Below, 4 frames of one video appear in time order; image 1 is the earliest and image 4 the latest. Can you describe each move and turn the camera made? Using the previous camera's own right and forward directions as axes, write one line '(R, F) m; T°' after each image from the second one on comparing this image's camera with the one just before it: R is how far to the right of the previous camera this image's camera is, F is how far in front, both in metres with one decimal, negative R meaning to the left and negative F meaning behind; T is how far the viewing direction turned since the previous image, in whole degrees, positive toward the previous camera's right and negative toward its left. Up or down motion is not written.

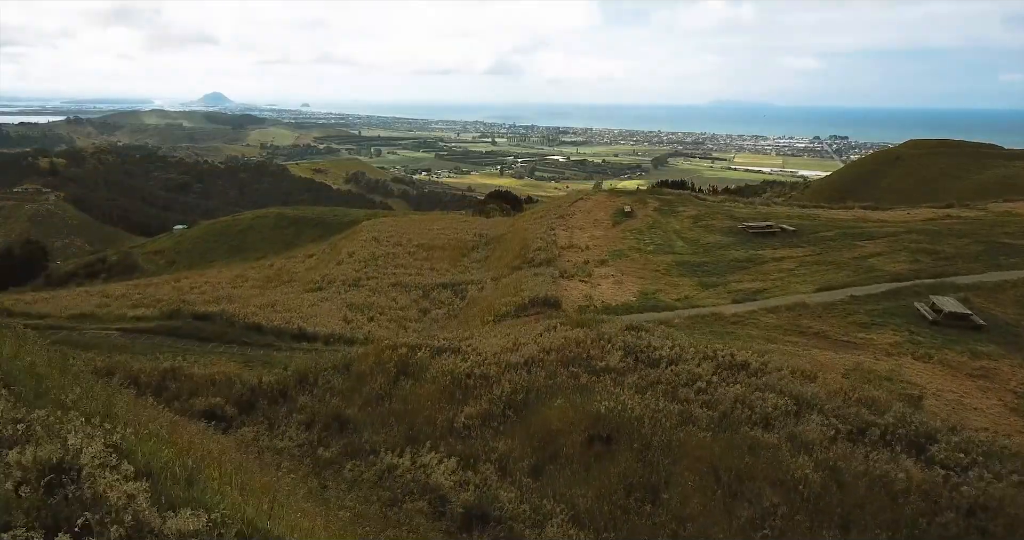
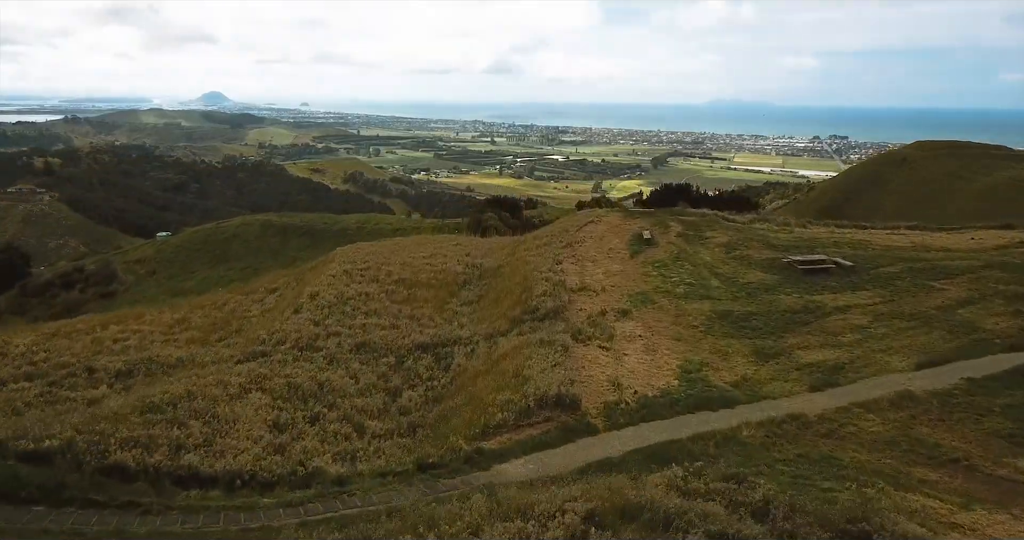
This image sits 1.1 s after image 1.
(0.0, +2.0) m; 0°
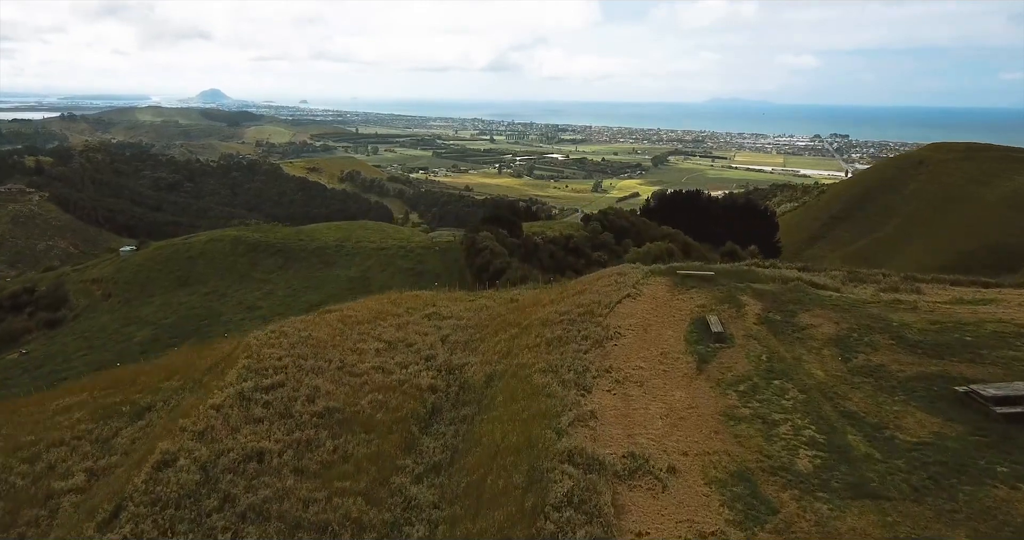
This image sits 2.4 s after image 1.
(0.0, +3.8) m; 0°
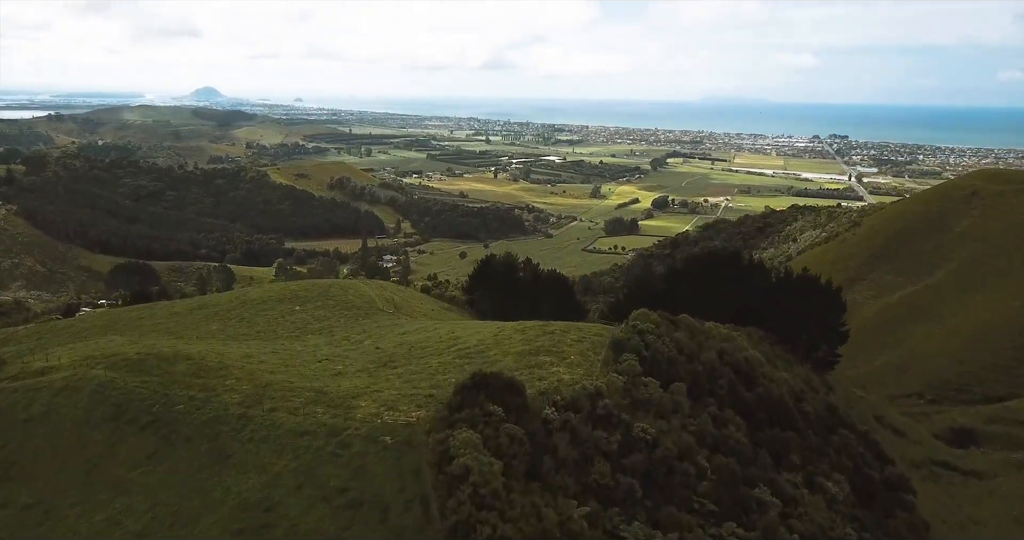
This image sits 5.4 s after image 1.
(0.0, +10.8) m; 0°
